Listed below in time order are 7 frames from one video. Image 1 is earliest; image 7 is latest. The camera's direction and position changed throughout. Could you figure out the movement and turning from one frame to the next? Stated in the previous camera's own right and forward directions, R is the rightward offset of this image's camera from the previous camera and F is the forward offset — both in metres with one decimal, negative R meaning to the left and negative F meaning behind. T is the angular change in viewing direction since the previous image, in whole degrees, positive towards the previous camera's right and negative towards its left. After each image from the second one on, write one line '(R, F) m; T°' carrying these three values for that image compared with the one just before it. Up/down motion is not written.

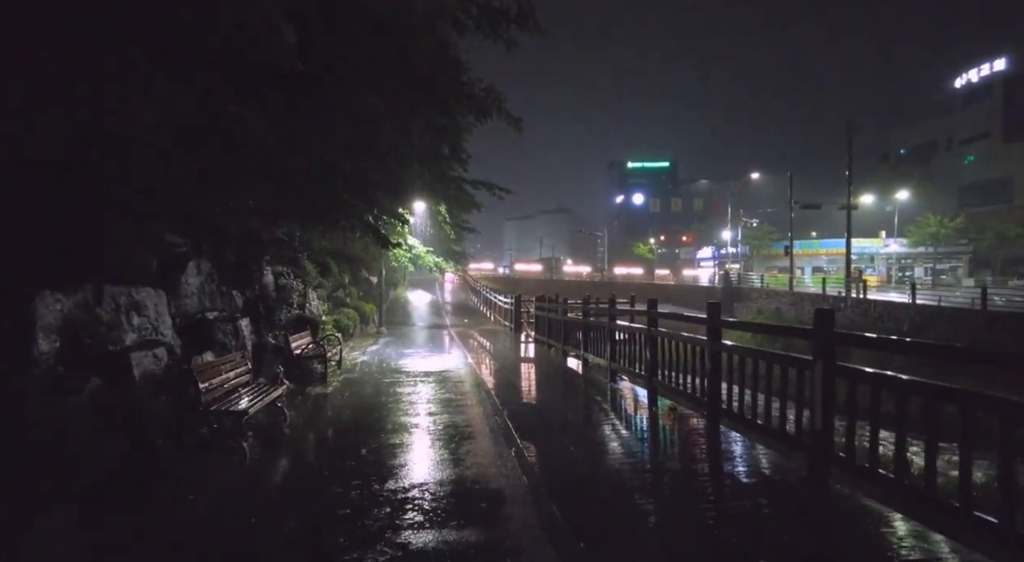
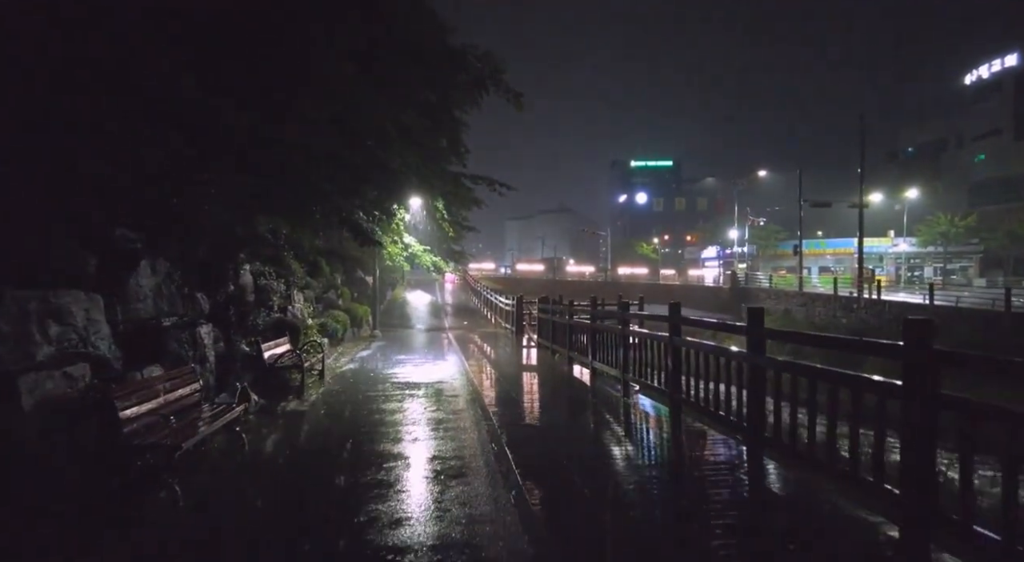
(0.0, +1.2) m; 0°
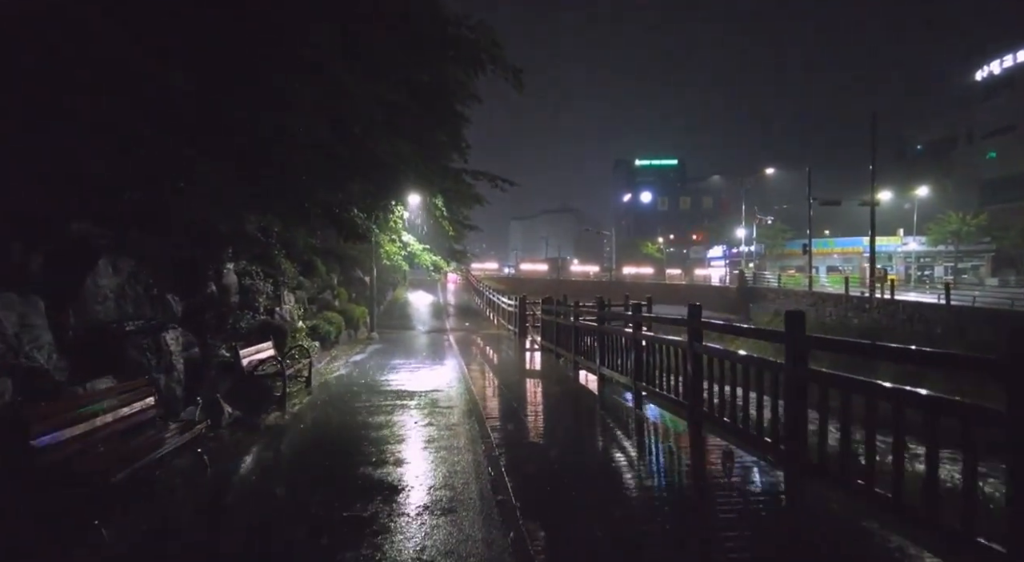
(0.0, +0.8) m; 0°
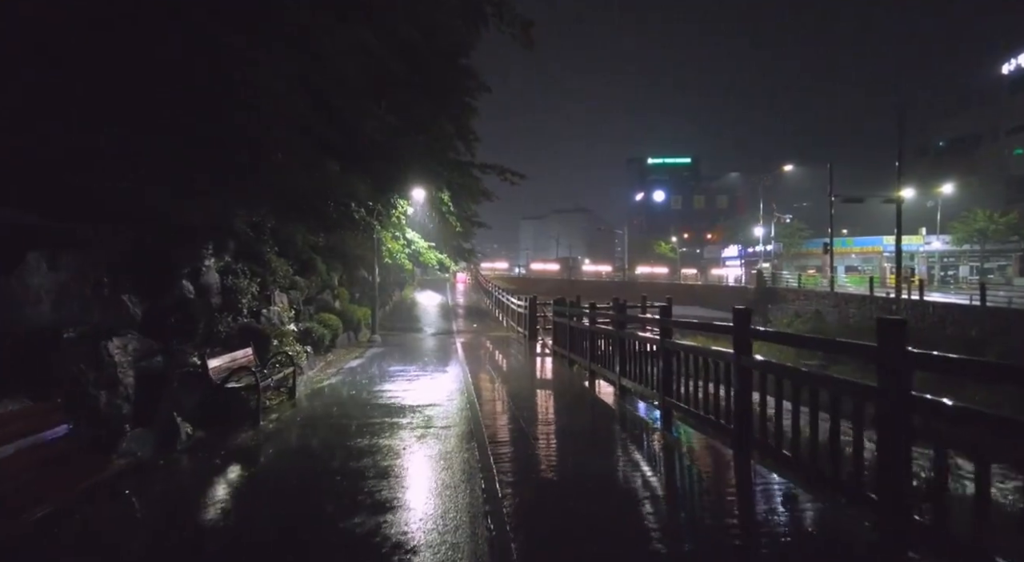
(0.0, +1.2) m; -1°
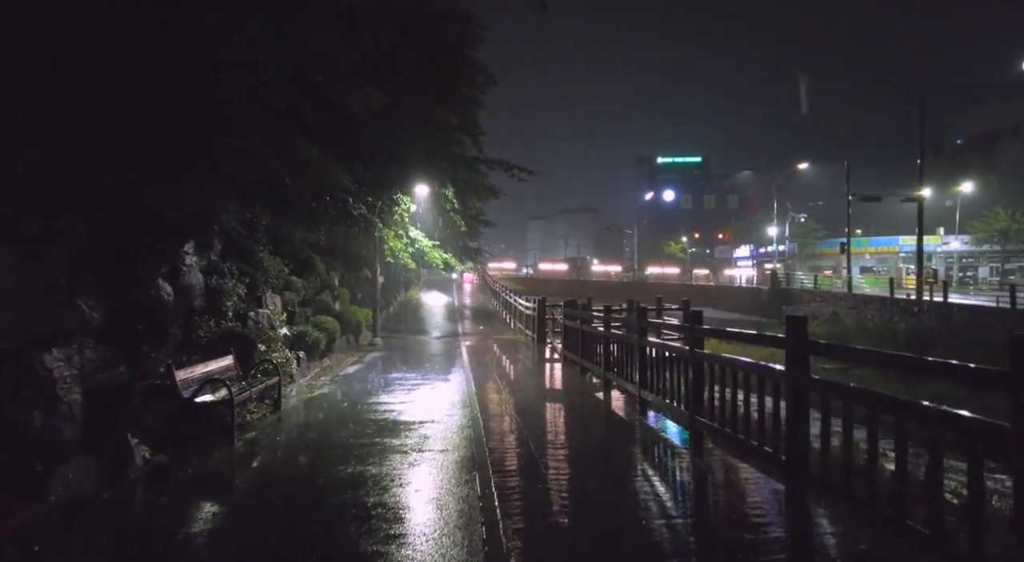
(0.0, +0.9) m; -1°
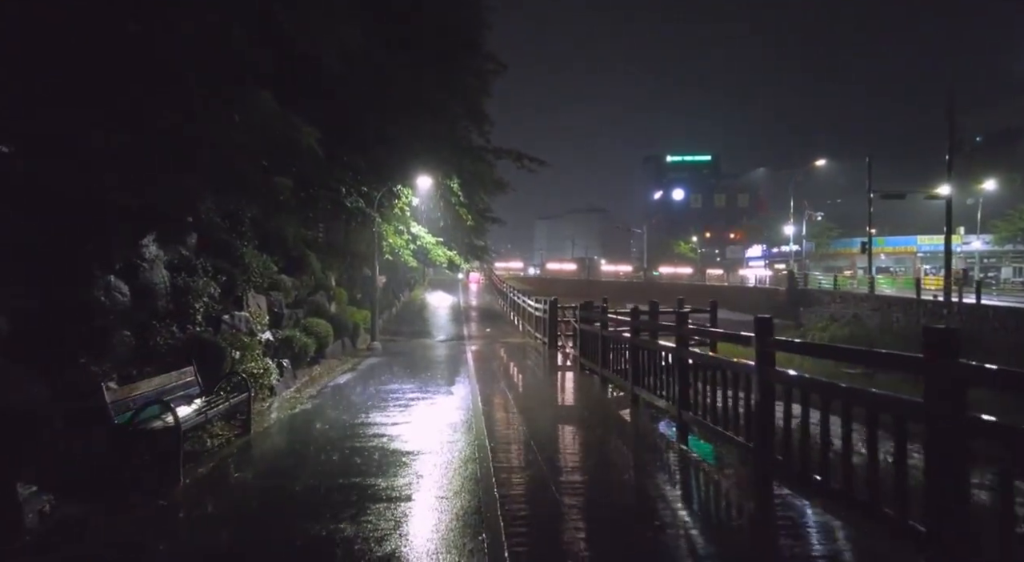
(-0.1, +1.4) m; 0°
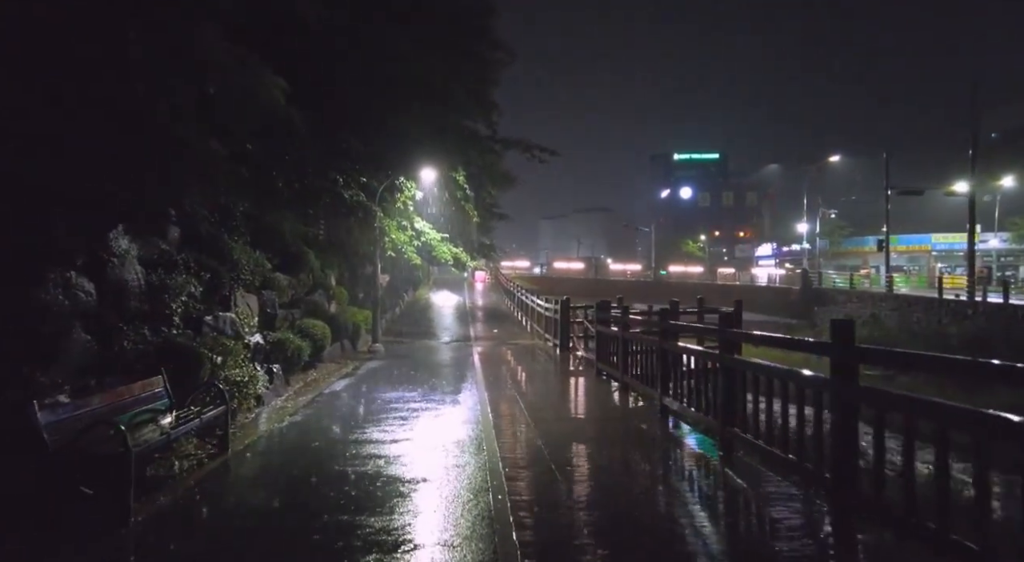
(-0.1, +0.9) m; 0°
